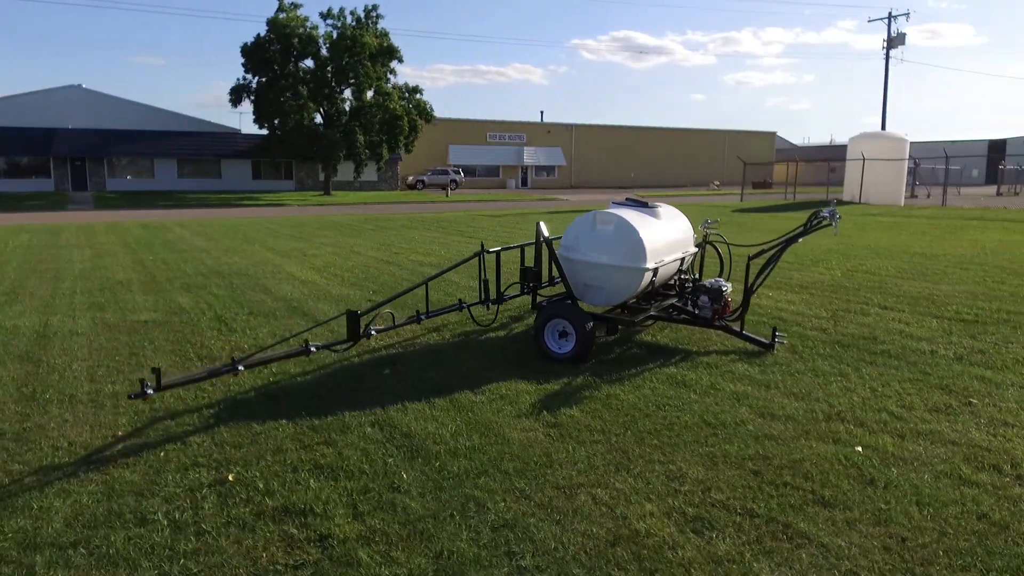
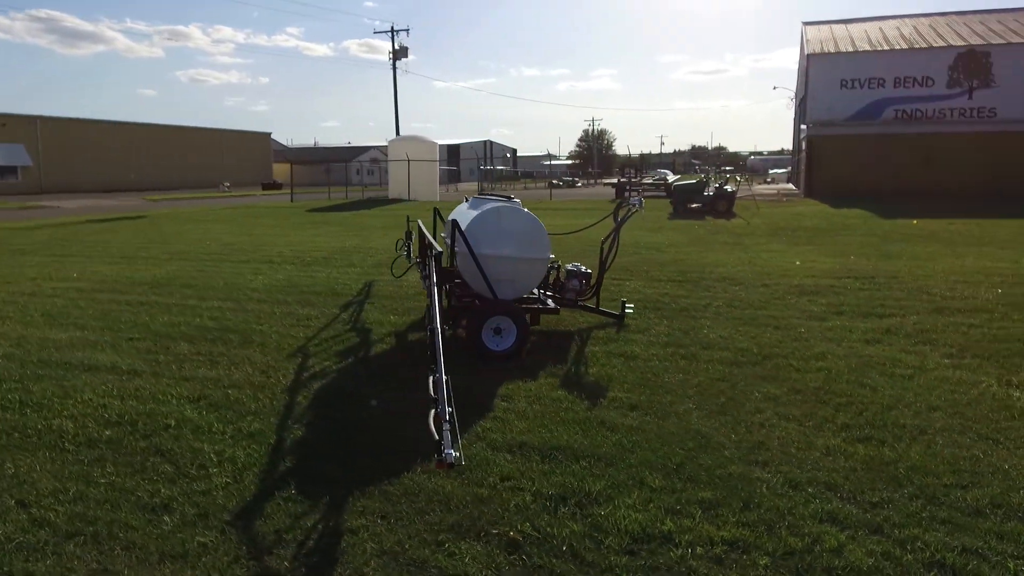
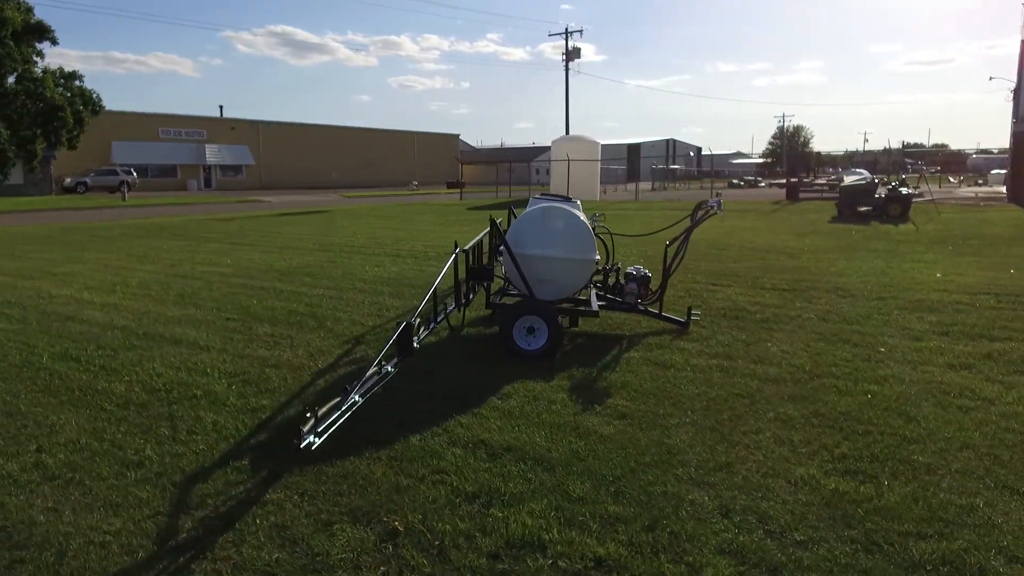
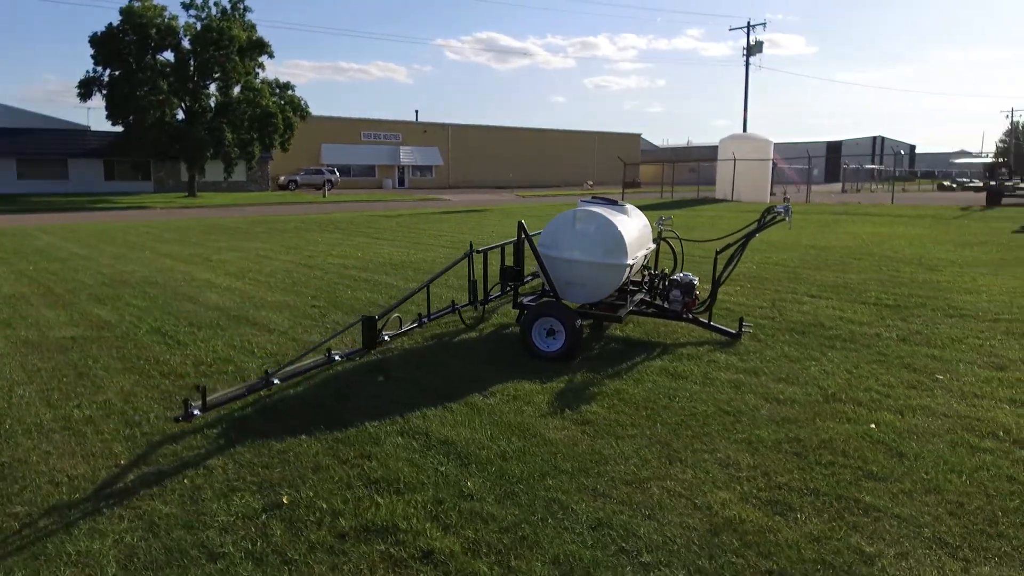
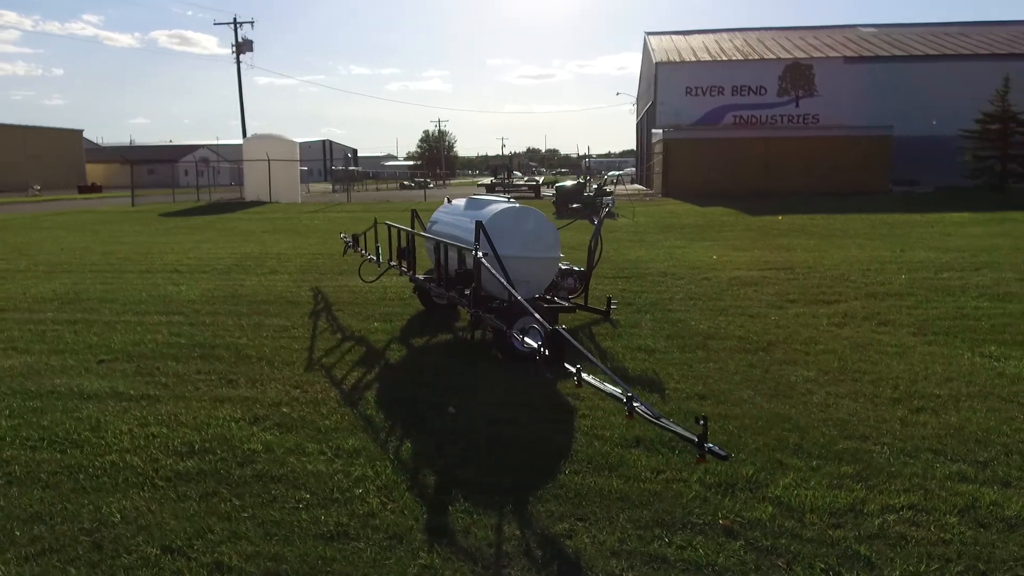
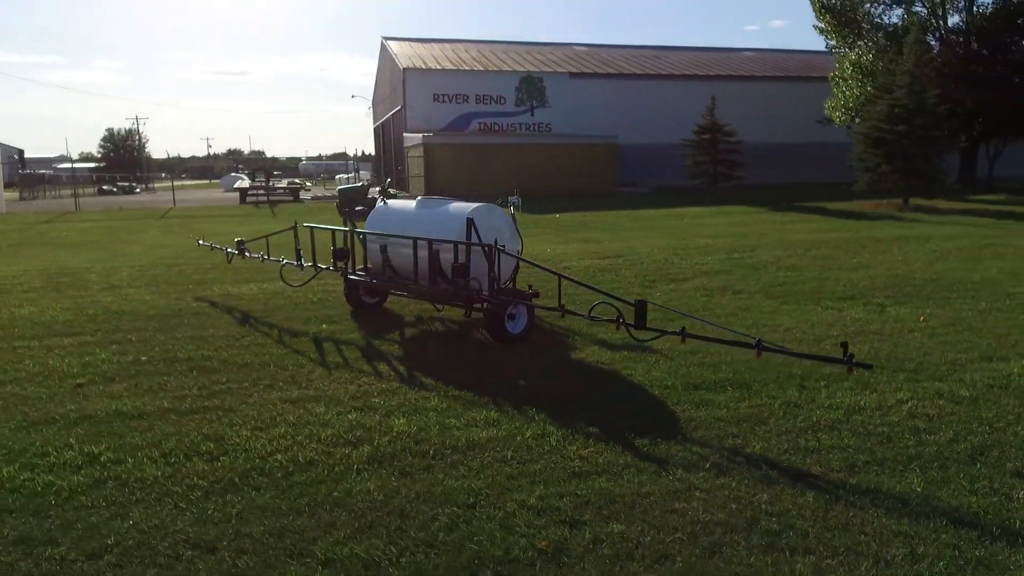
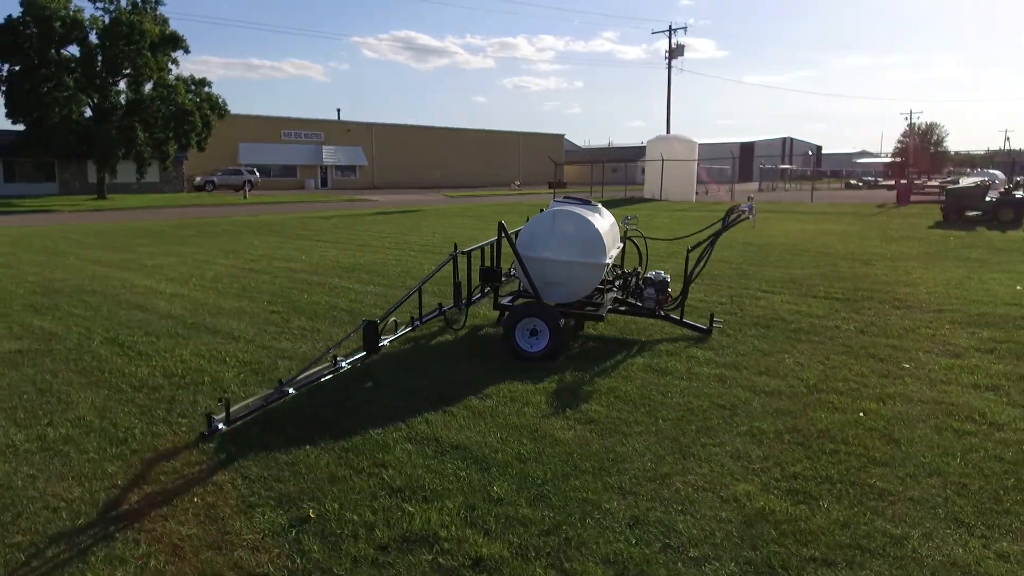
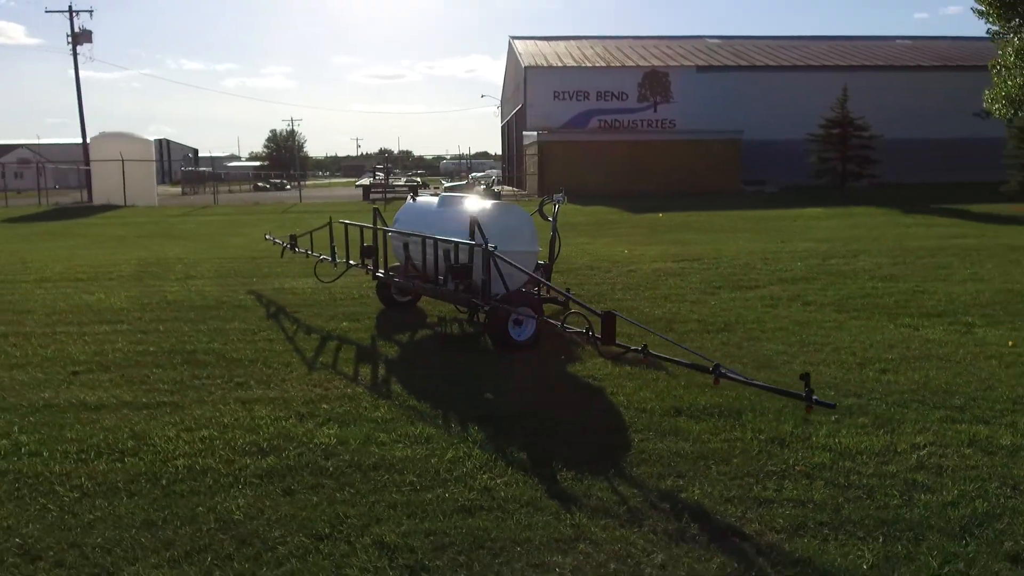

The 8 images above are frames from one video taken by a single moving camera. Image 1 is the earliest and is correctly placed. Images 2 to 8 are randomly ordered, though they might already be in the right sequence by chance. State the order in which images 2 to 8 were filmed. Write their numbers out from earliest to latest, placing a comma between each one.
4, 7, 3, 2, 5, 8, 6
